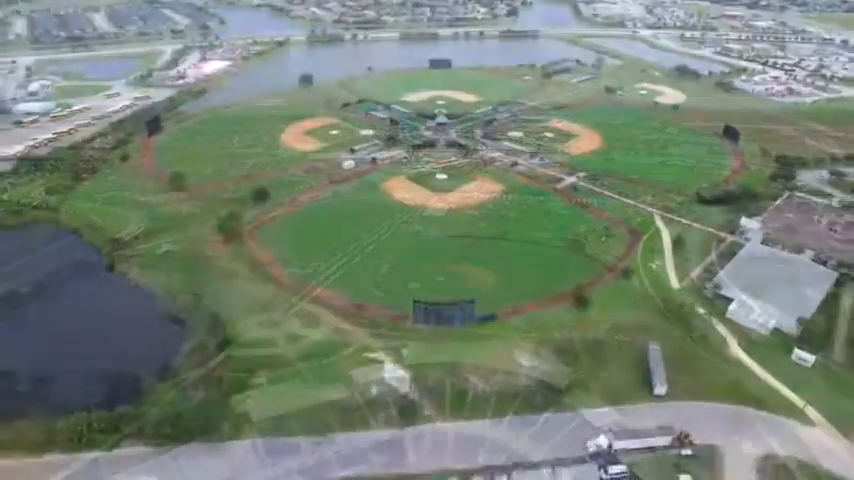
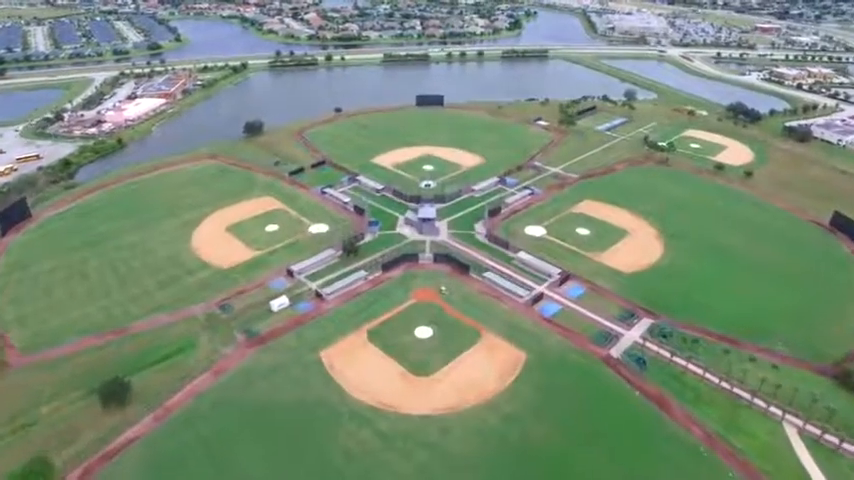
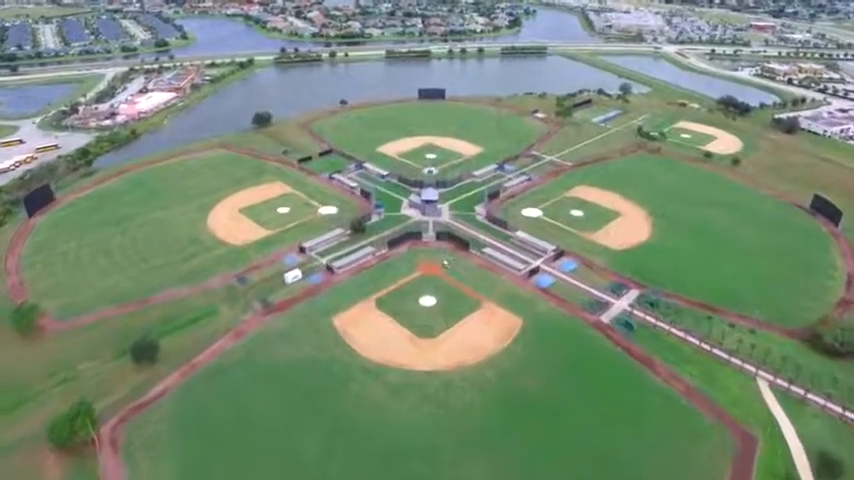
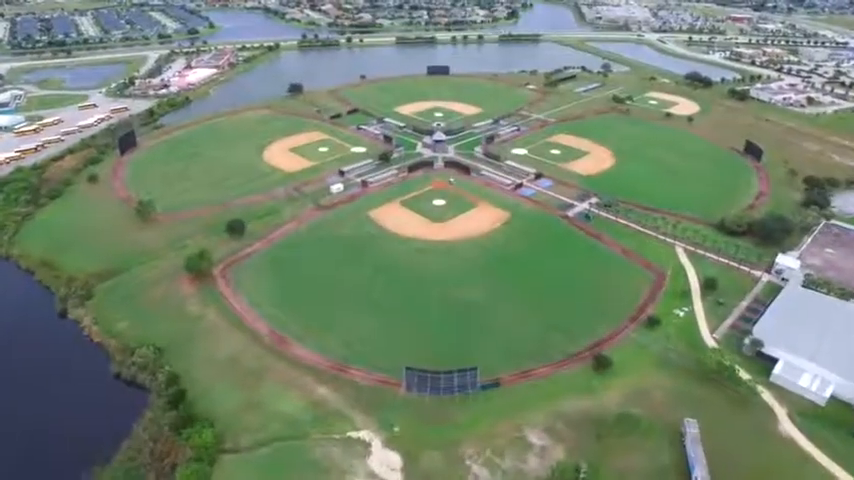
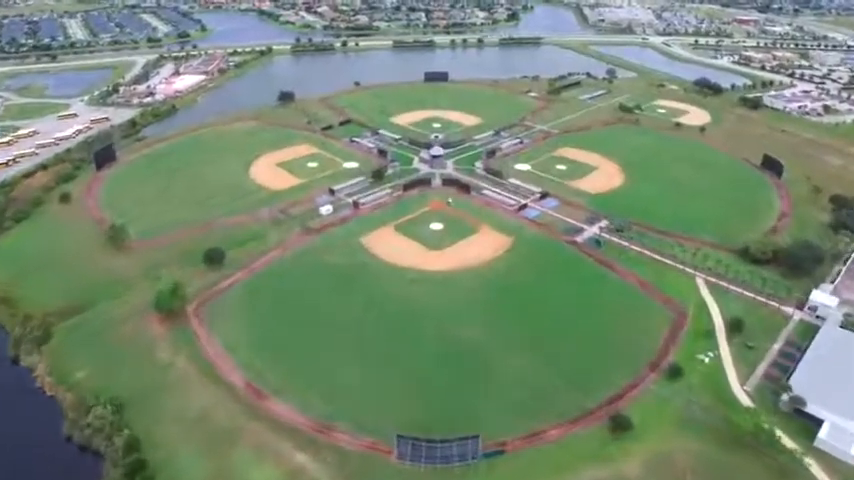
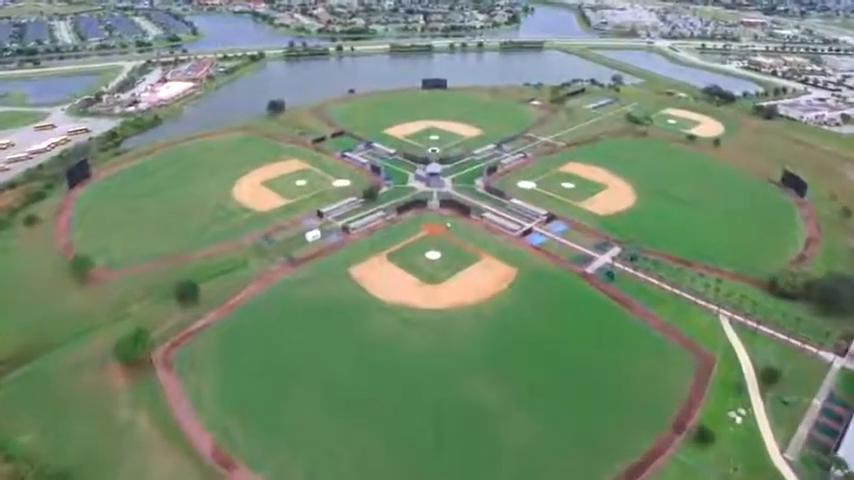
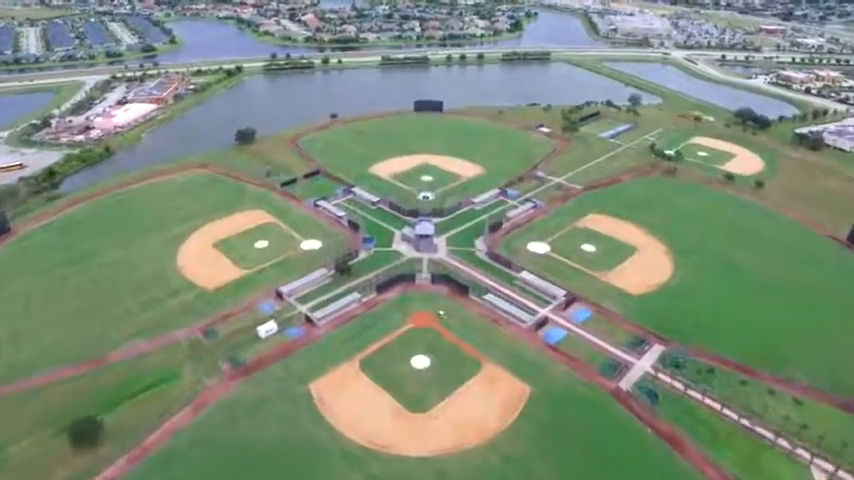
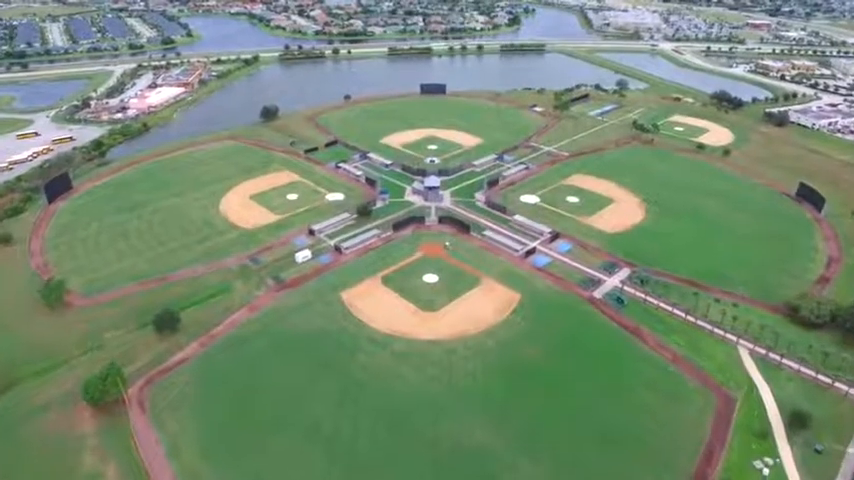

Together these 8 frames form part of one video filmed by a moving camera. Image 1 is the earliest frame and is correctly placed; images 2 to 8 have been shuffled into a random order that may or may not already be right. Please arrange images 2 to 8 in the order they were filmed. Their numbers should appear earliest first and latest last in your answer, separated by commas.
4, 5, 6, 8, 3, 2, 7
